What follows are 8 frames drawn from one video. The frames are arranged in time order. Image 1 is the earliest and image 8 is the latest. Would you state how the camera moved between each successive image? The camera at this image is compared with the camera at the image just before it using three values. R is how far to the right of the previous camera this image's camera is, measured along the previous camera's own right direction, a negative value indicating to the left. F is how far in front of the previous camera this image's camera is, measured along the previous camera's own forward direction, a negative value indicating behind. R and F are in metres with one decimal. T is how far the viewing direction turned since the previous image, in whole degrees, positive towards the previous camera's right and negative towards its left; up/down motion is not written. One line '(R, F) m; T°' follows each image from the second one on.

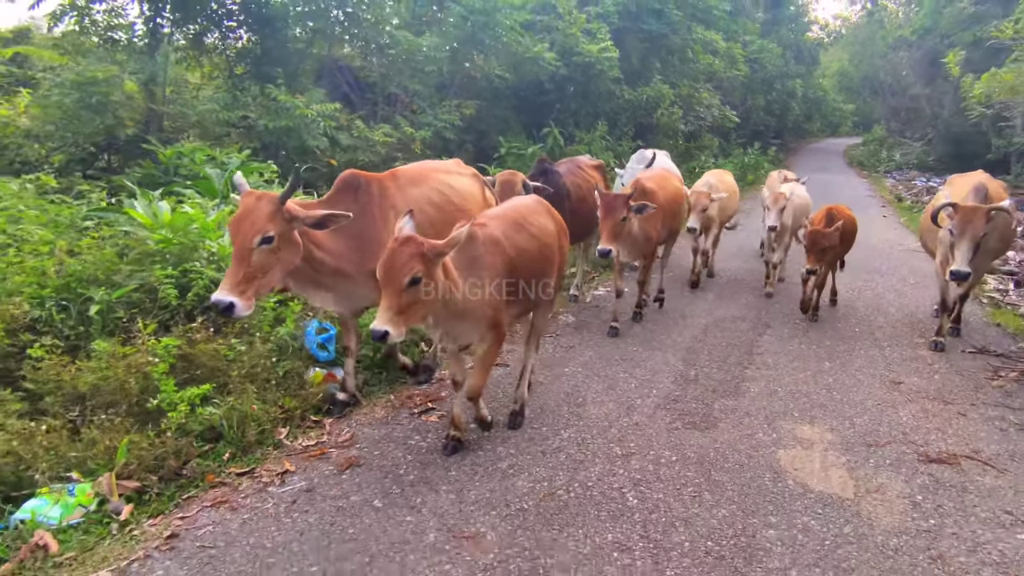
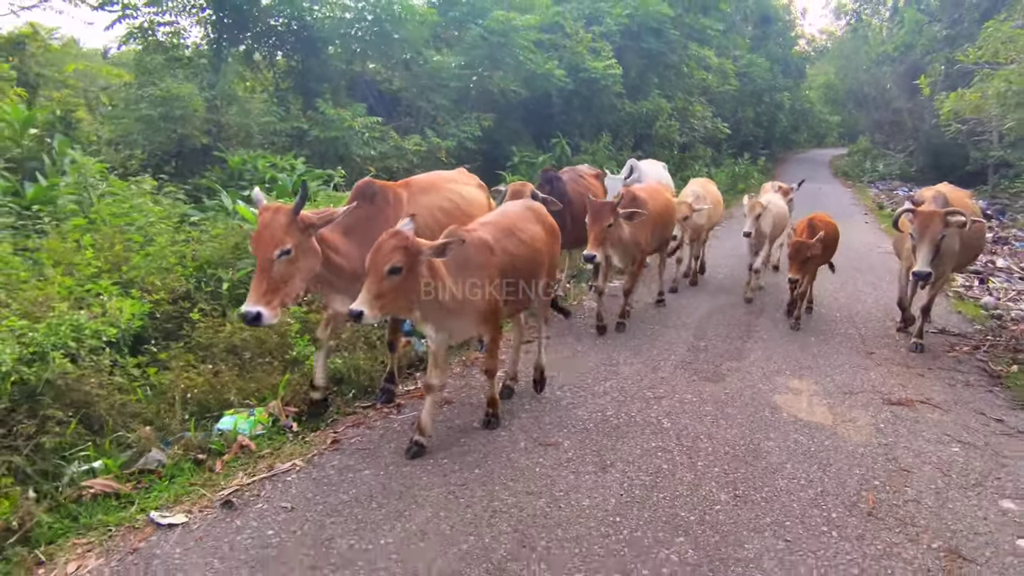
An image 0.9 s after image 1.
(-0.5, -1.1) m; +1°
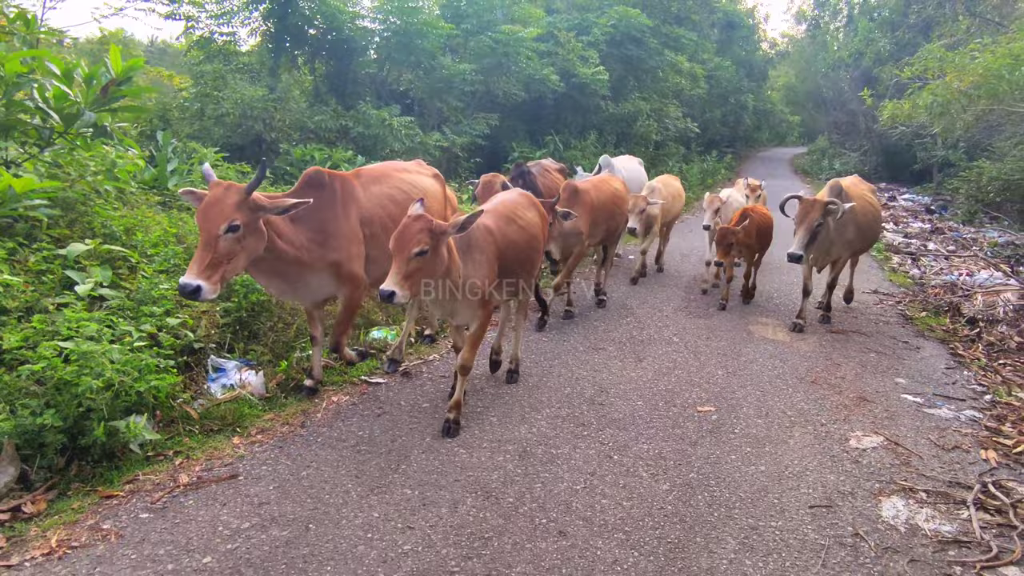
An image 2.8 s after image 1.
(-0.8, -1.8) m; +3°
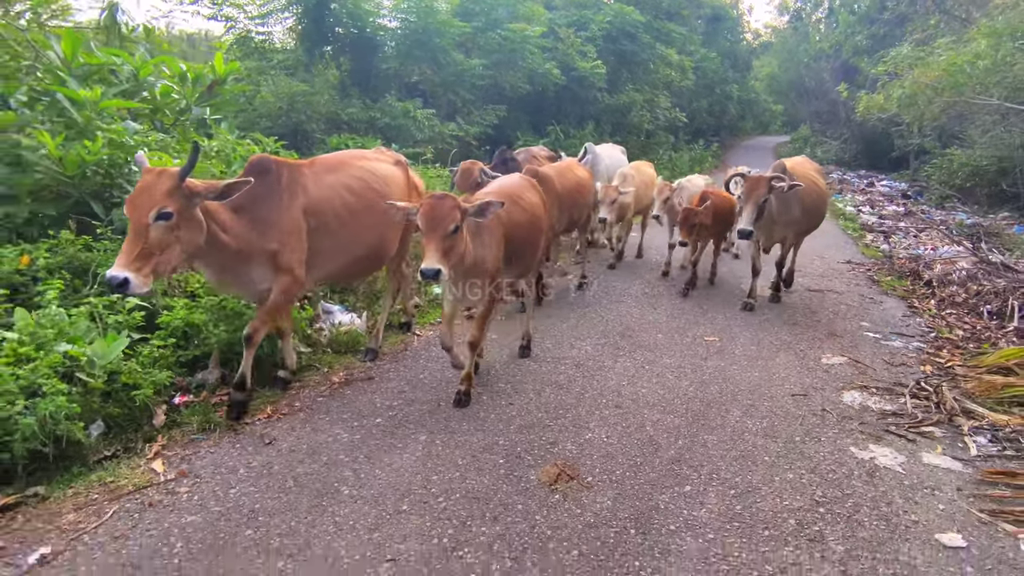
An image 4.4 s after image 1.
(-0.5, -1.3) m; +1°
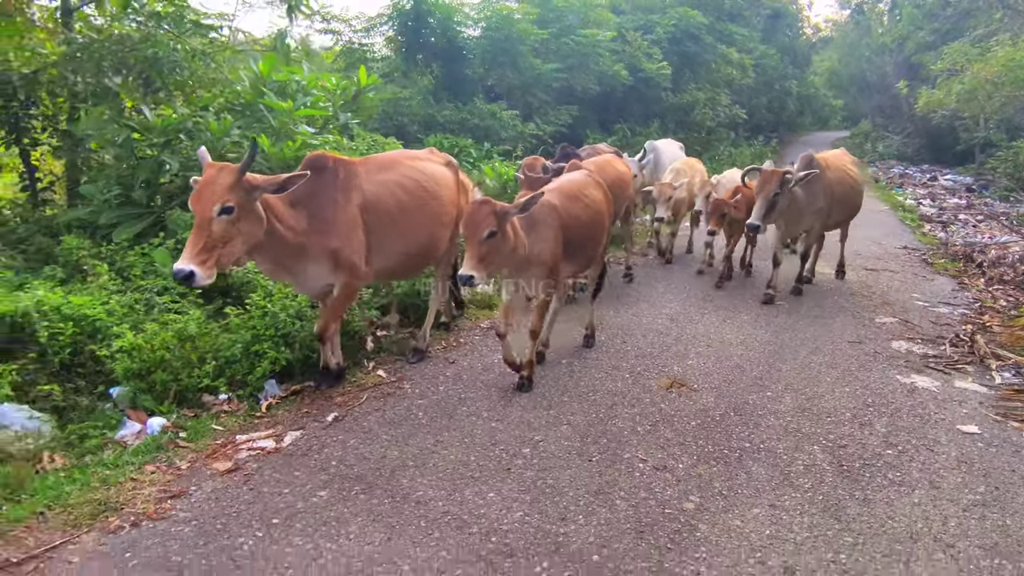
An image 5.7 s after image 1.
(-0.5, -1.3) m; -4°
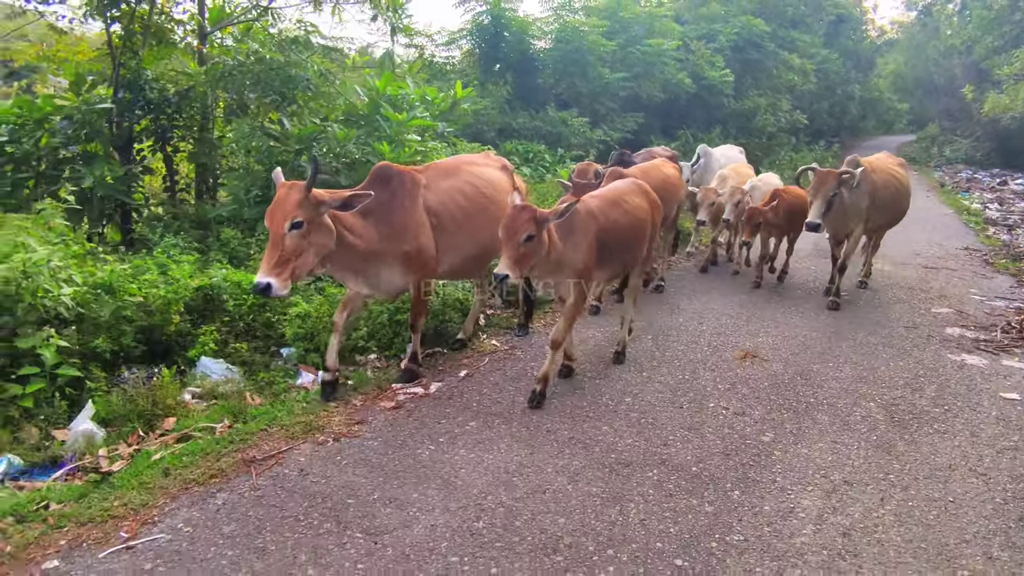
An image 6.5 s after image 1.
(-0.3, -0.9) m; -4°
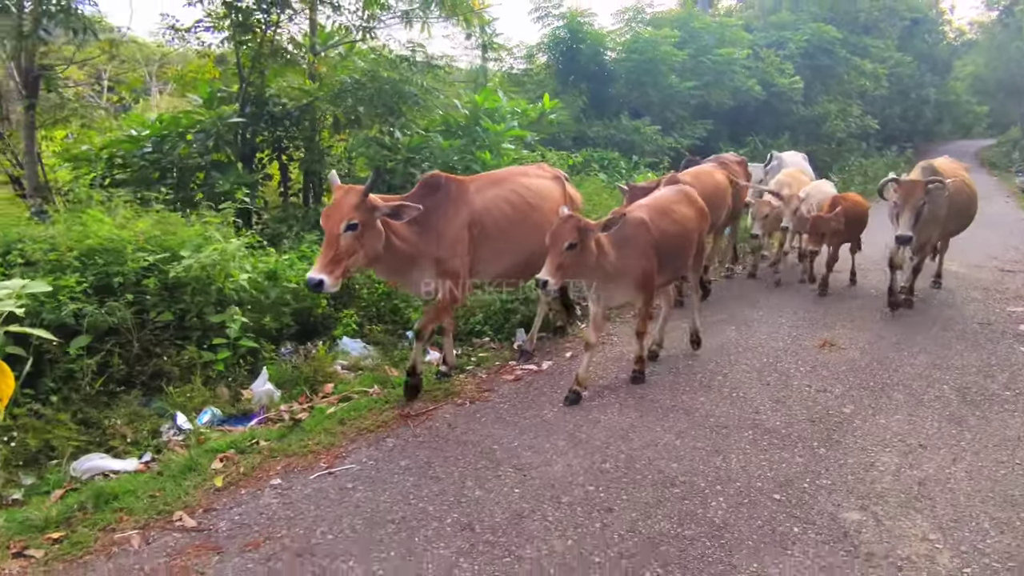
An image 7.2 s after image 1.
(-0.3, -0.7) m; -5°
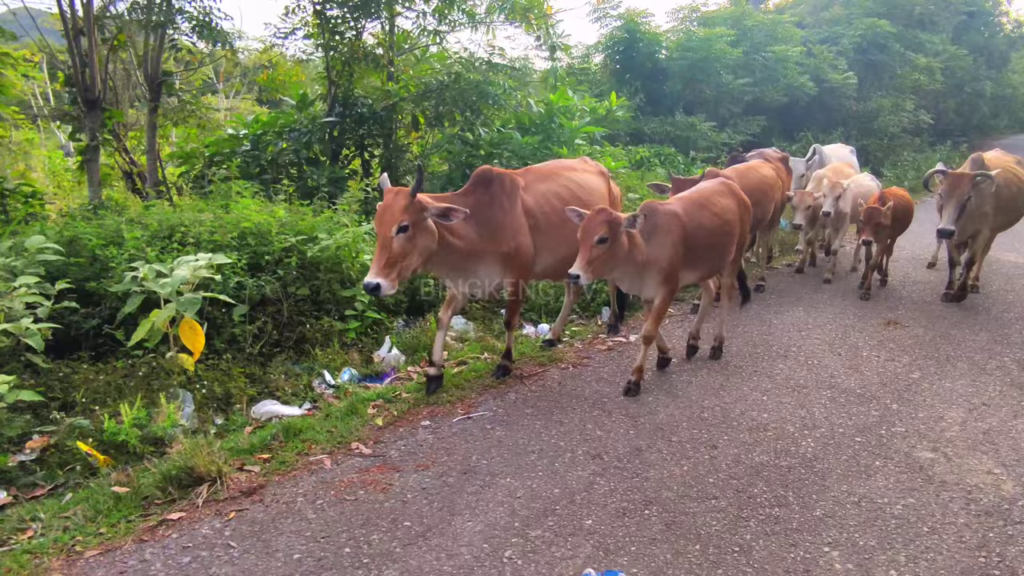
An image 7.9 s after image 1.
(-0.5, -0.7) m; -3°
